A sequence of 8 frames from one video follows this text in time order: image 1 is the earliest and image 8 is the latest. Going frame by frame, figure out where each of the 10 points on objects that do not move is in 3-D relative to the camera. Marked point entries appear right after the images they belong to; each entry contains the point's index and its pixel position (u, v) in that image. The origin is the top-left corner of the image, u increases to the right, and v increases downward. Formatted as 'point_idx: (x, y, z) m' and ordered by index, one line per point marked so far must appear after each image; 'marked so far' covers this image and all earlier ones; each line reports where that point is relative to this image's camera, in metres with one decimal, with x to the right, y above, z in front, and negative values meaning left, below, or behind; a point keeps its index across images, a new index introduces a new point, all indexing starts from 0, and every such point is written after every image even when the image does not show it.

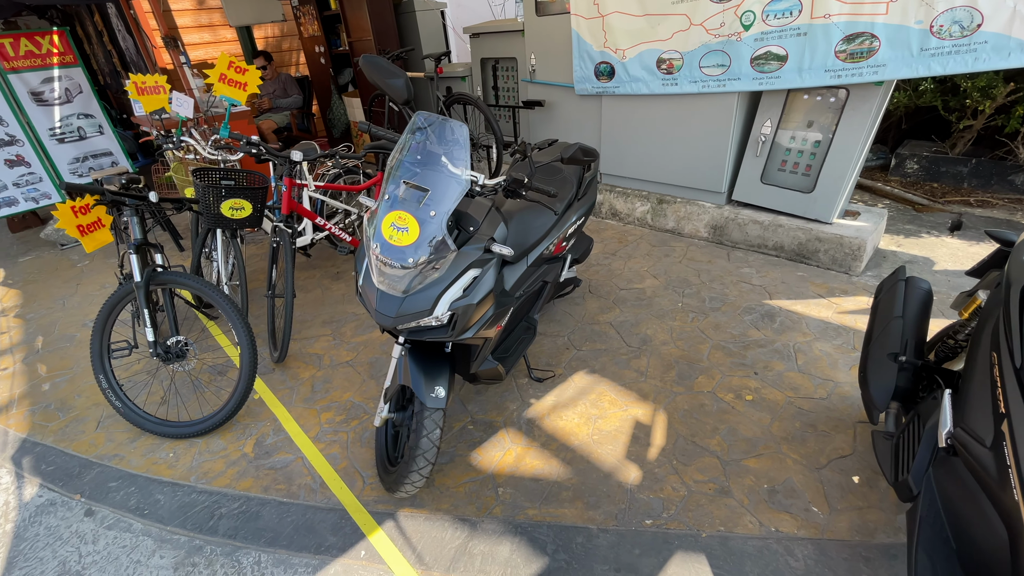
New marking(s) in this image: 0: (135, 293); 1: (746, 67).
0: (-1.9, 0.0, +2.4) m
1: (+1.6, +1.5, +3.3) m
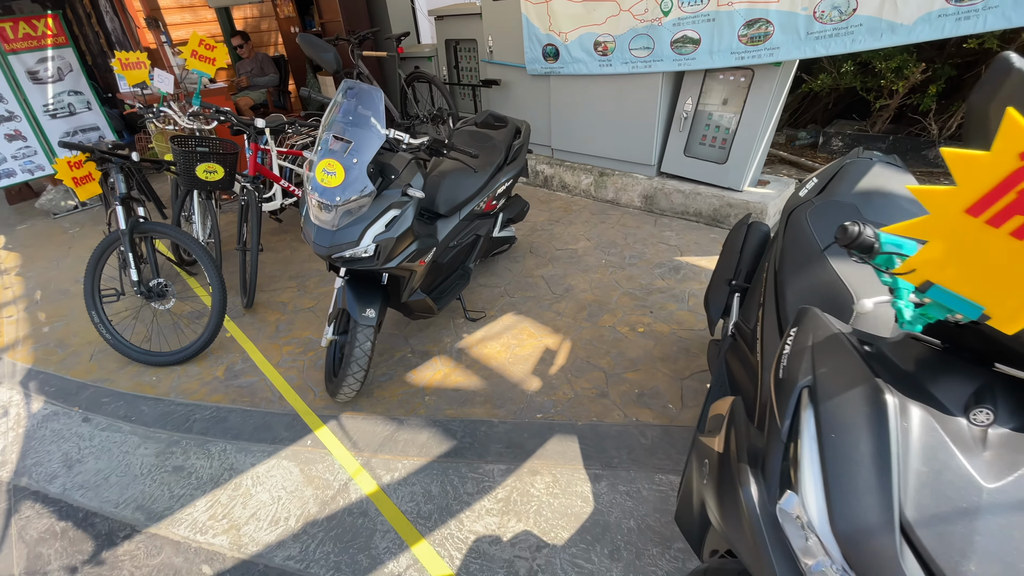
0: (-2.3, +0.3, +2.8) m
1: (+1.2, +1.9, +3.7) m
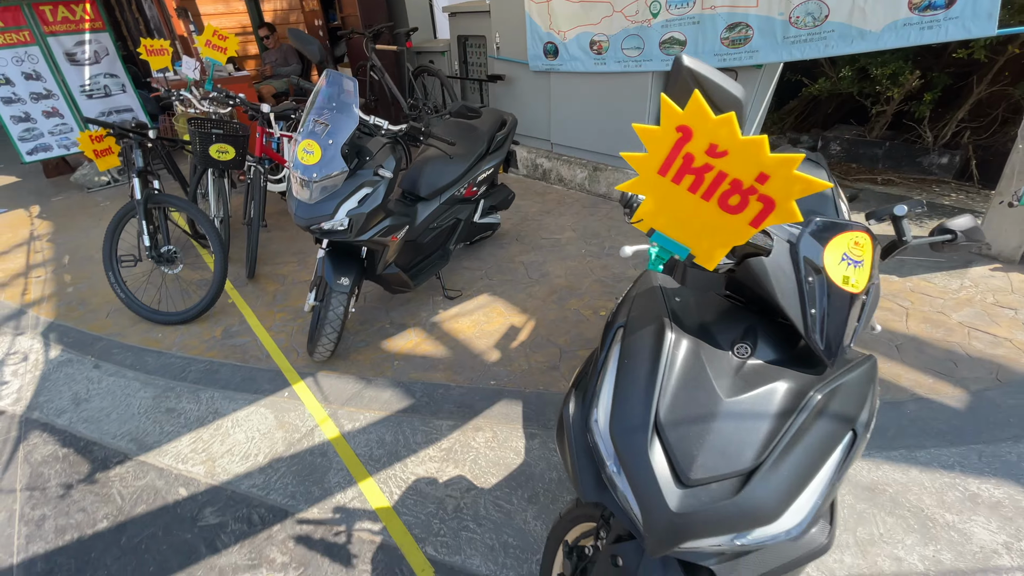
0: (-2.5, +0.5, +3.1) m
1: (+1.2, +1.9, +3.8) m
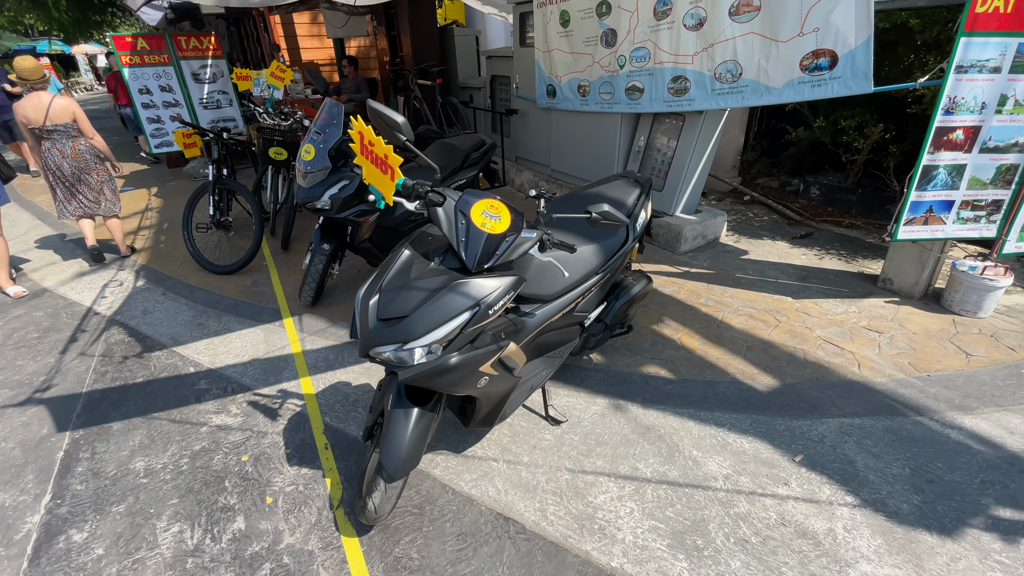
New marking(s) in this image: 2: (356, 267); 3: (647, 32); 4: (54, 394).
0: (-2.8, +0.9, +4.4) m
1: (+1.1, +1.9, +4.5) m
2: (-1.4, +0.2, +4.3) m
3: (+1.2, +2.2, +4.1) m
4: (-2.8, -0.6, +2.9) m
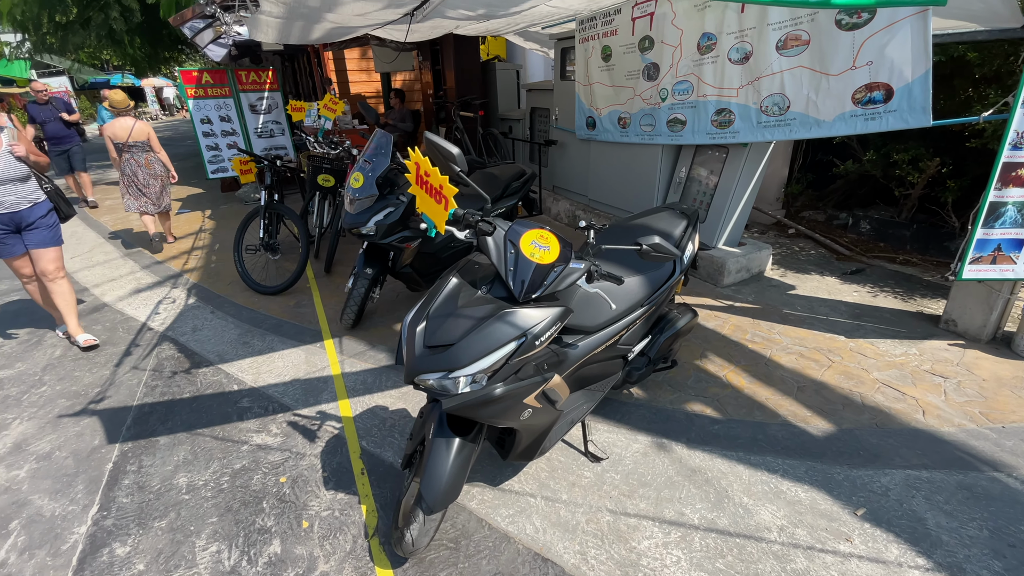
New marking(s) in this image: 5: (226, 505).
0: (-2.4, +0.7, +4.5) m
1: (+1.5, +1.6, +4.5) m
2: (-1.1, 0.0, +4.4) m
3: (+1.6, +1.9, +4.1) m
4: (-2.6, -0.7, +3.0) m
5: (-1.4, -1.0, +2.2) m
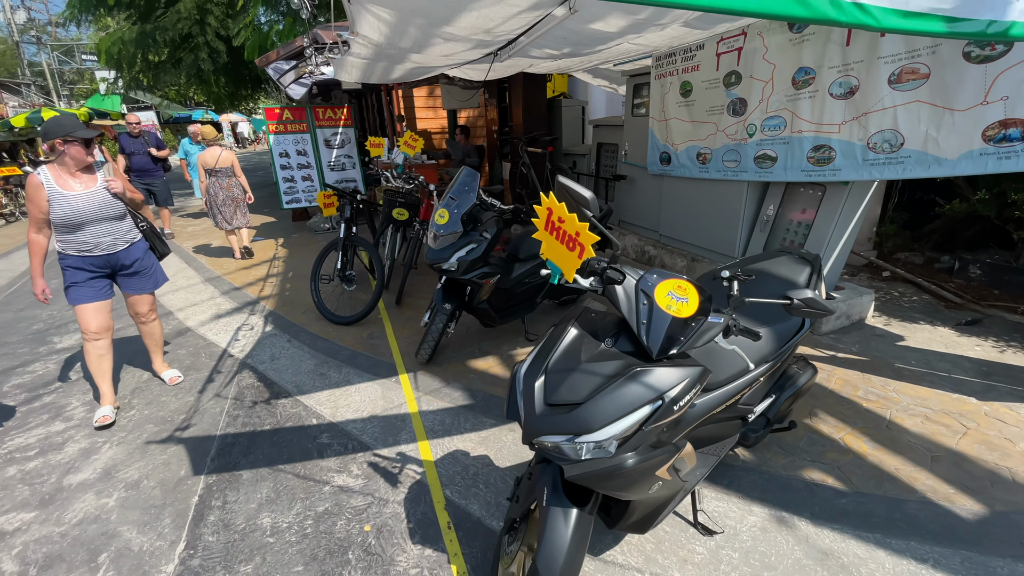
0: (-1.7, +0.4, +4.6) m
1: (+2.2, +1.1, +4.3) m
2: (-0.4, -0.3, +4.3) m
3: (+2.2, +1.6, +3.9) m
4: (-2.0, -0.9, +3.0) m
5: (-0.9, -1.2, +2.2) m
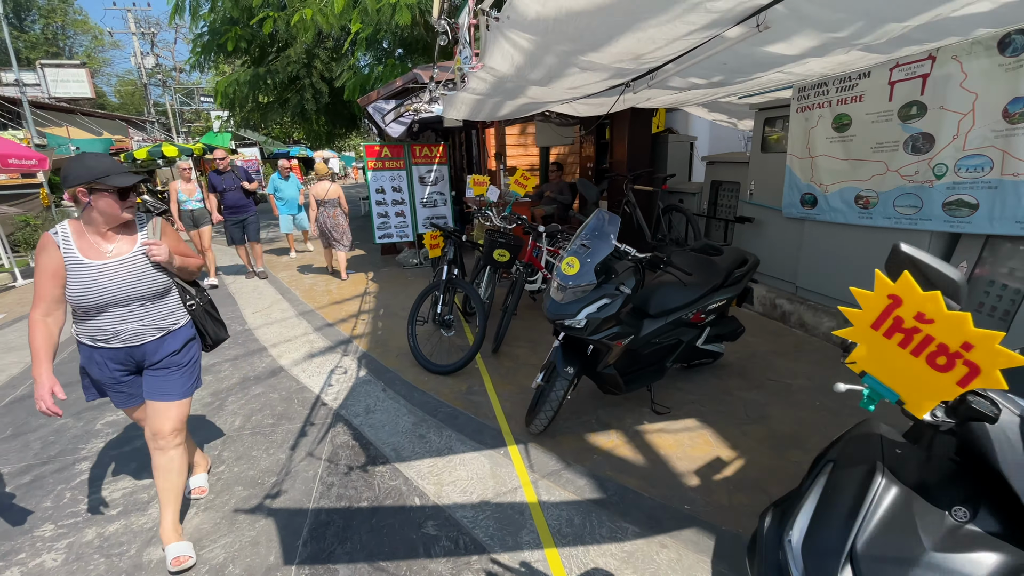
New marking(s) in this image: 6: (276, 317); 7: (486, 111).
0: (-0.7, 0.0, +4.3) m
1: (+3.2, +0.6, +3.5) m
2: (+0.5, -0.8, +3.7) m
3: (+3.2, +1.0, +3.2) m
4: (-1.3, -1.2, +2.7) m
5: (-0.3, -1.5, +1.6) m
6: (-2.9, -0.4, +5.9) m
7: (-0.3, +1.9, +5.0) m
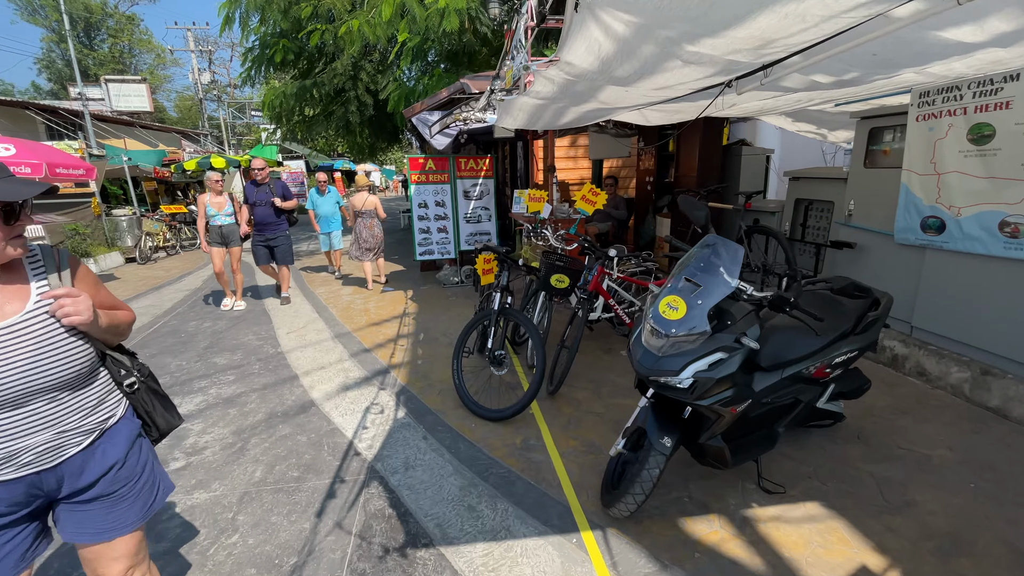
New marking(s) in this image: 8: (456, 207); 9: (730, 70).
0: (-0.2, -0.2, +3.7) m
1: (+3.6, +0.3, +2.7) m
2: (+1.0, -1.1, +3.1) m
3: (+3.6, +0.7, +2.4) m
4: (-0.9, -1.4, +2.1) m
5: (0.0, -1.6, +1.0) m
6: (-2.3, -0.6, +5.5) m
7: (+0.3, +1.6, +4.5) m
8: (-0.8, +1.2, +7.2) m
9: (+1.2, +1.2, +2.6) m
